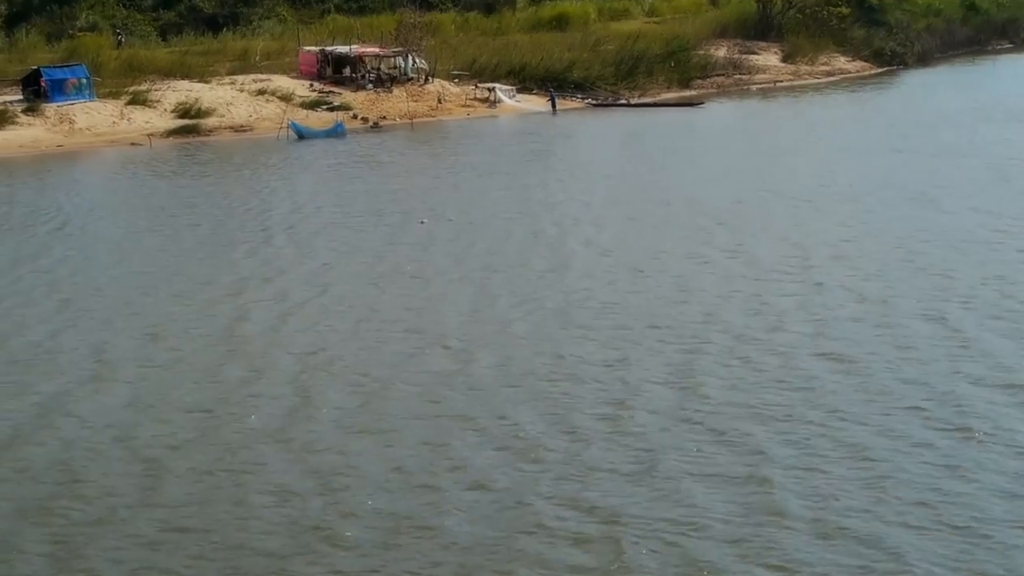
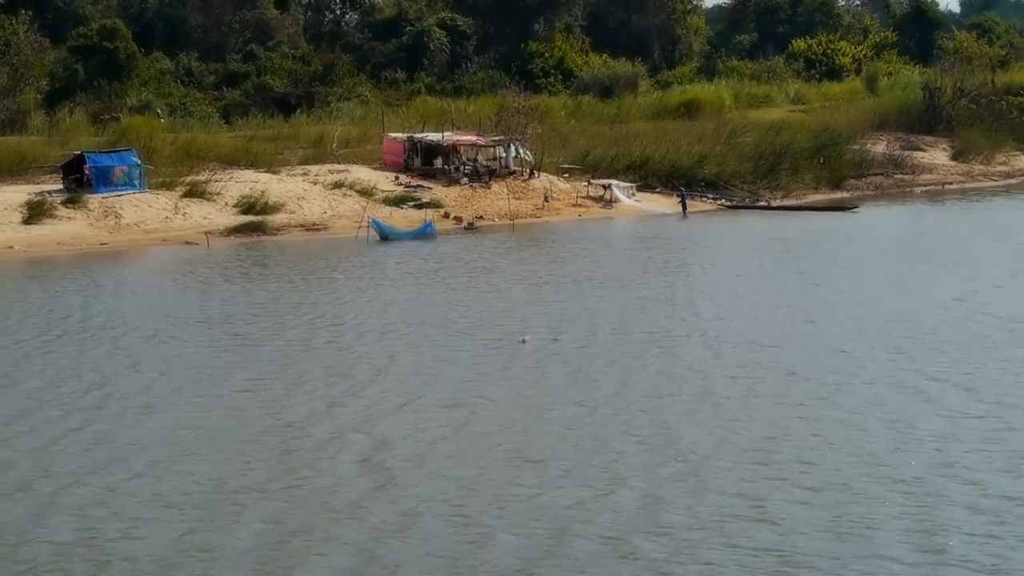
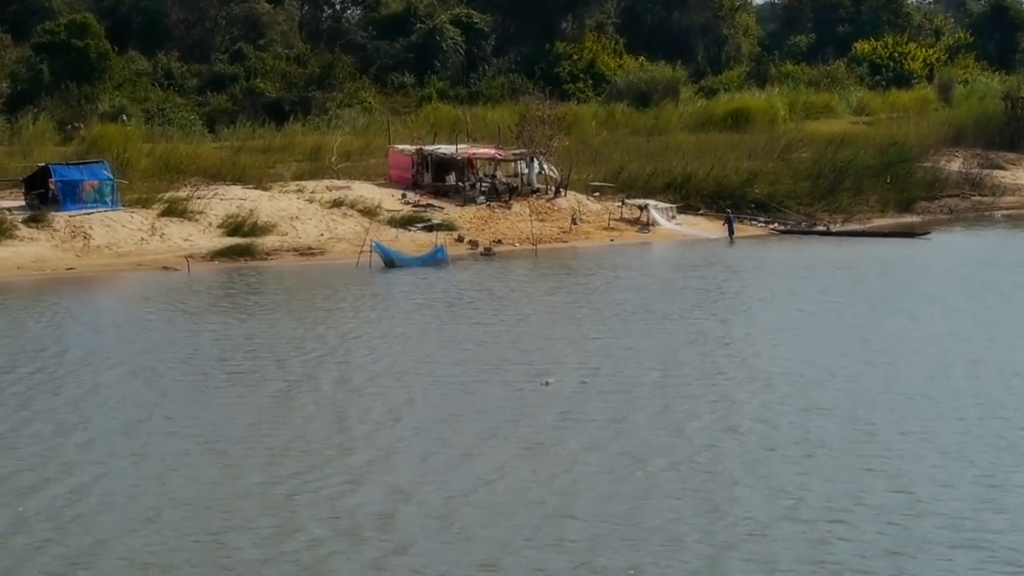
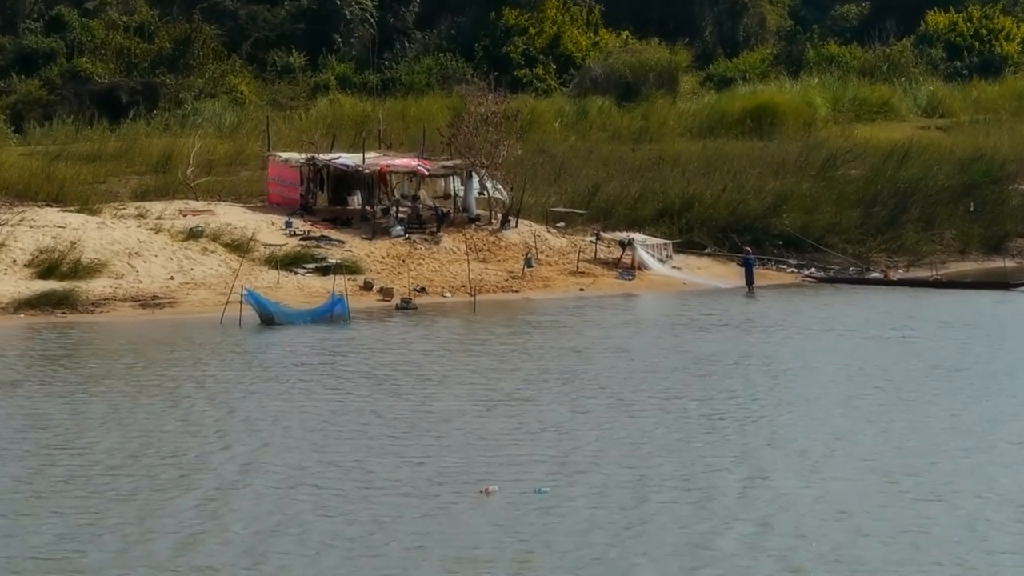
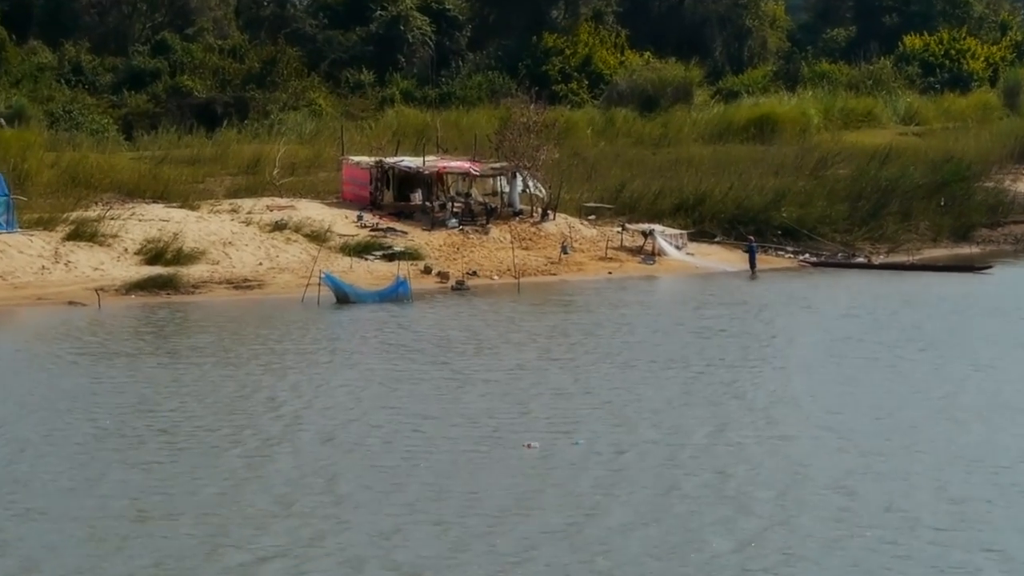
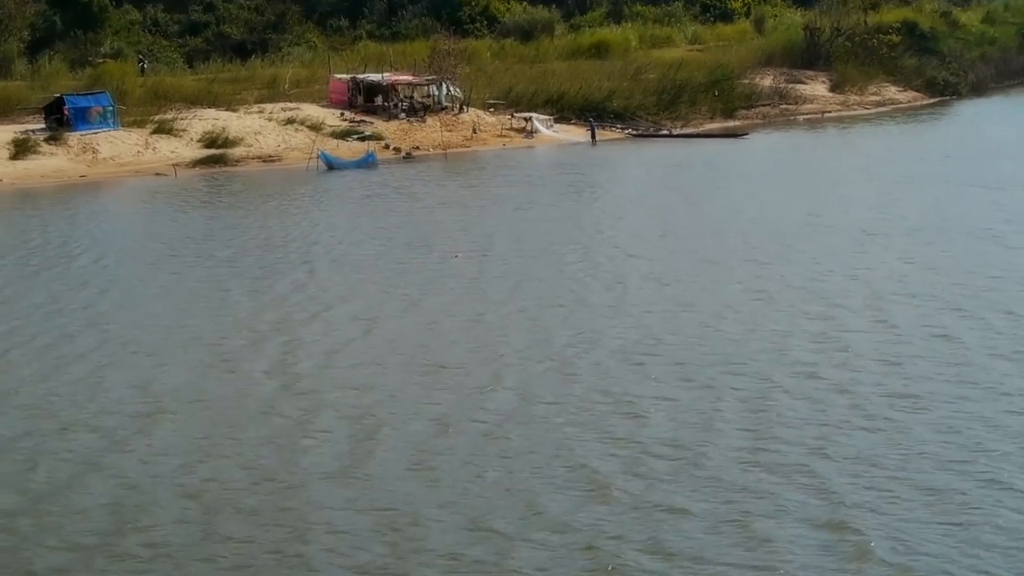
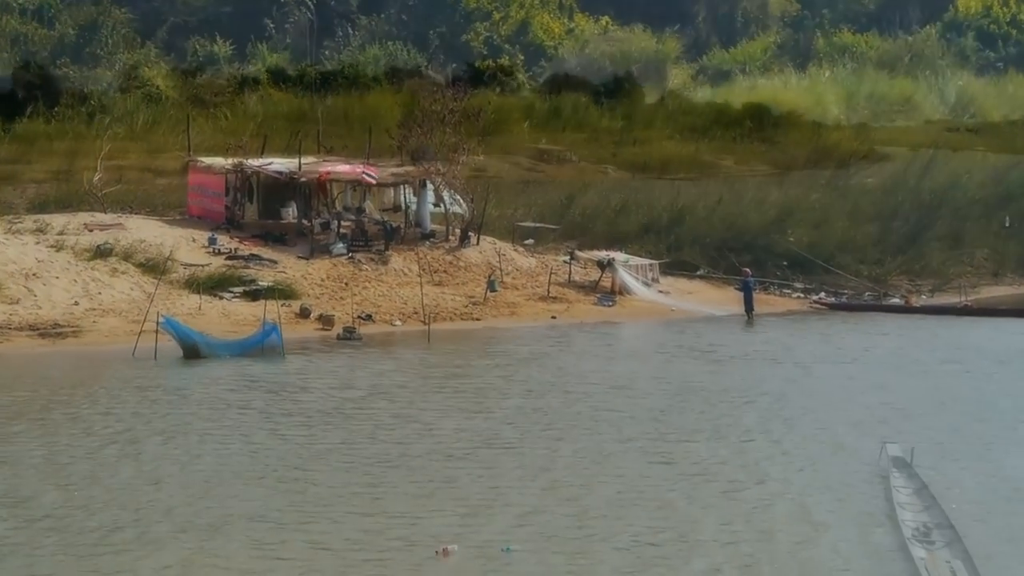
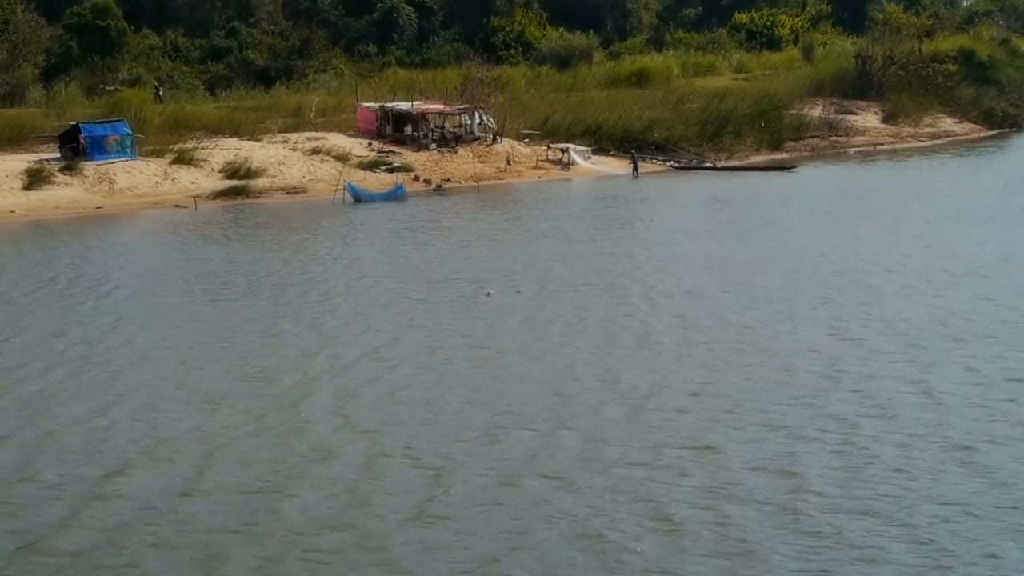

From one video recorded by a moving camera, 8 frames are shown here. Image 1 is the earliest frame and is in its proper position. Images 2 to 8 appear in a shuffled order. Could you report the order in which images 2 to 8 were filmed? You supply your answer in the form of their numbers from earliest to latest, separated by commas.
6, 8, 2, 3, 5, 4, 7
